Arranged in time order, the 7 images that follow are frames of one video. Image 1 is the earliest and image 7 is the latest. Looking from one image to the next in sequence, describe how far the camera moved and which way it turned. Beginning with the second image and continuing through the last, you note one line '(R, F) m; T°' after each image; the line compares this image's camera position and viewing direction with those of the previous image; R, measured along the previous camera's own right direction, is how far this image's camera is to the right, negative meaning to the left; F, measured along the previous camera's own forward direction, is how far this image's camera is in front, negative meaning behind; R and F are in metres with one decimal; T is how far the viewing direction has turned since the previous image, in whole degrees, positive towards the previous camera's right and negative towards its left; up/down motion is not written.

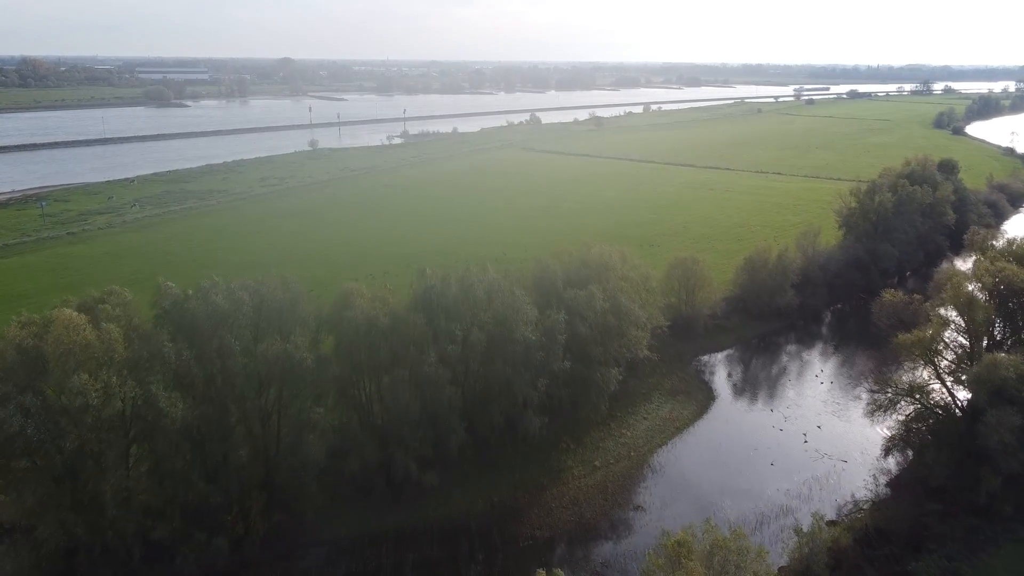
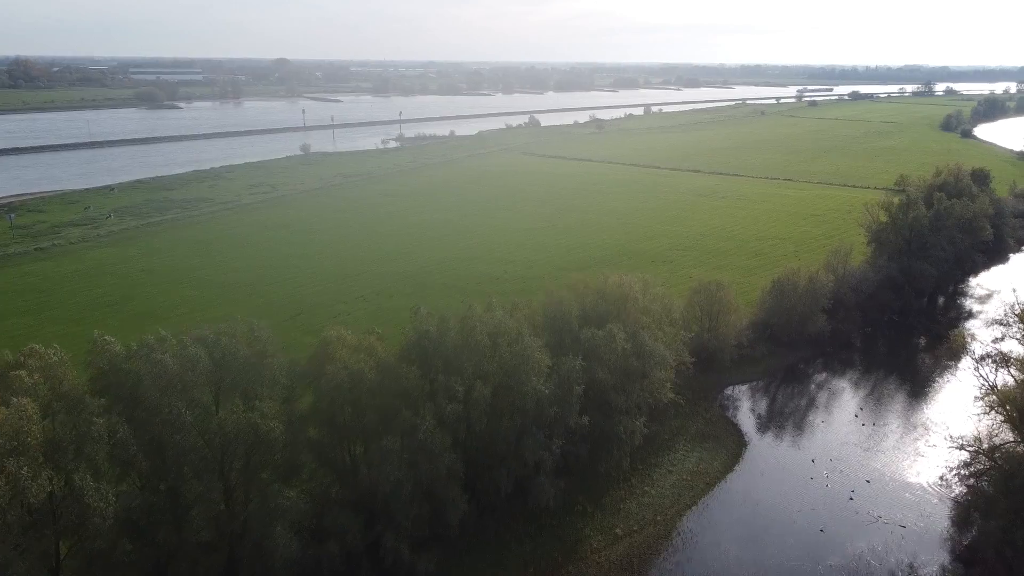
(-0.5, +4.1) m; 0°
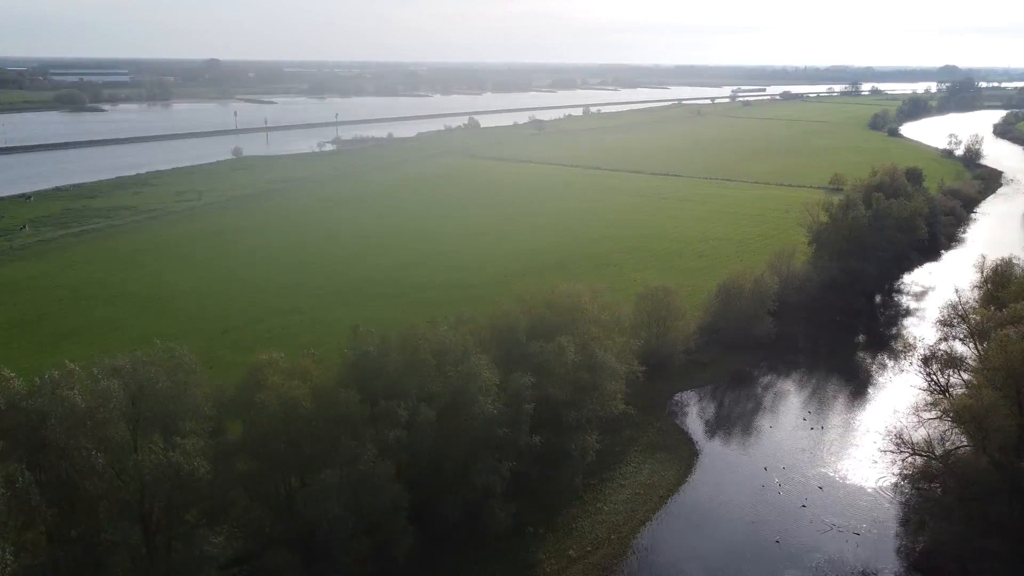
(+0.2, +1.3) m; +5°
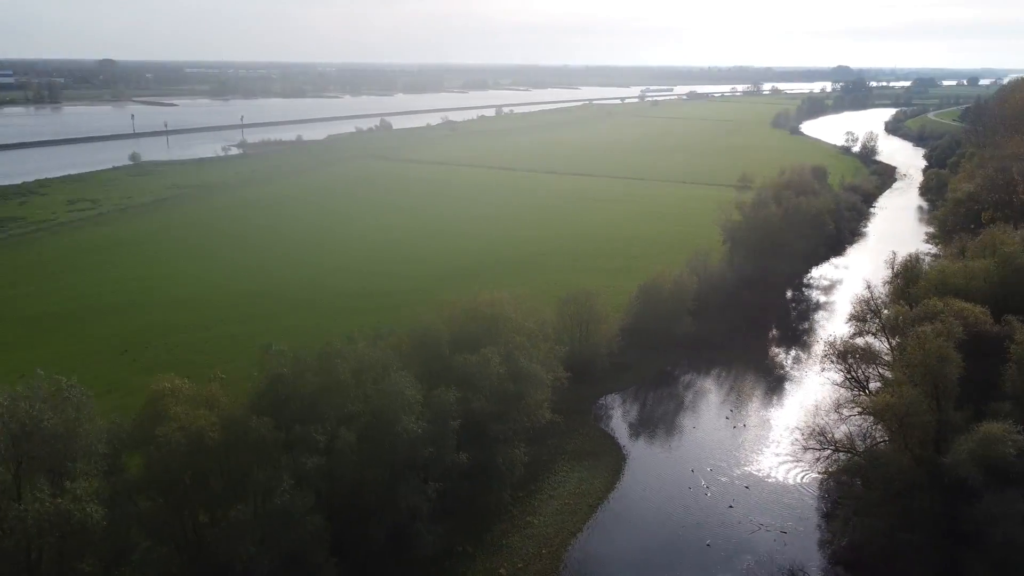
(+0.3, +0.9) m; +7°
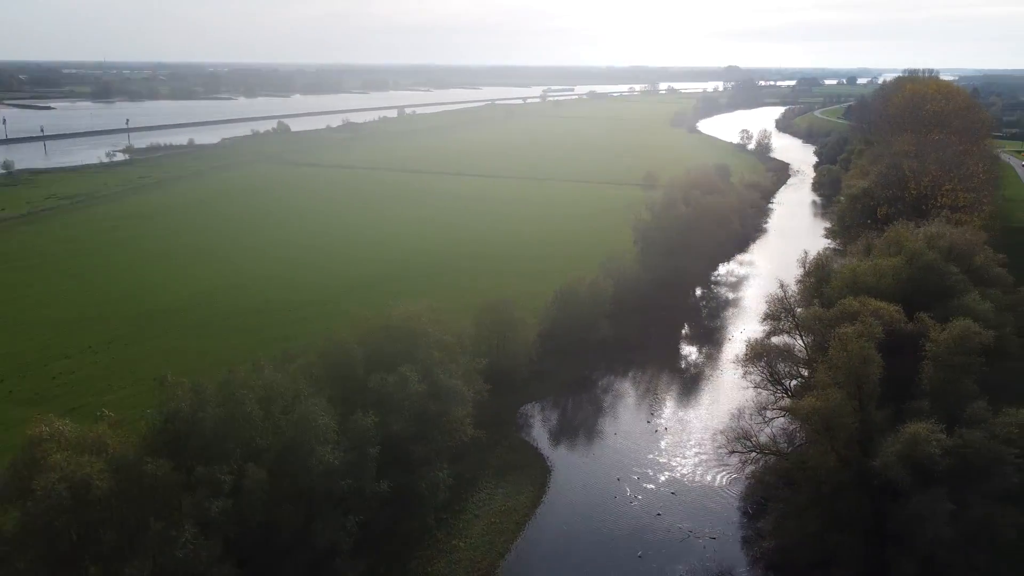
(-0.2, +1.2) m; +8°
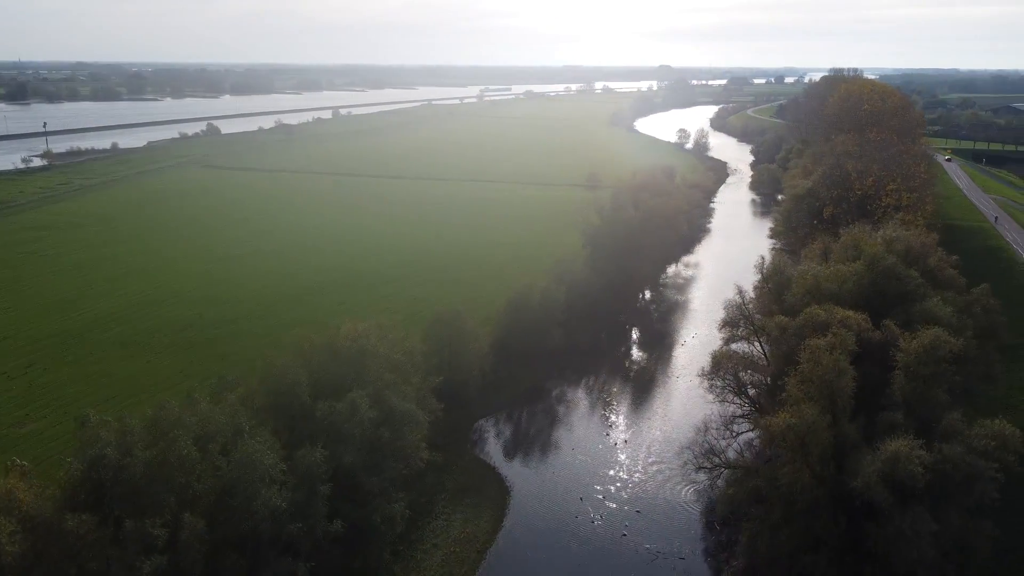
(-0.4, +1.2) m; +5°
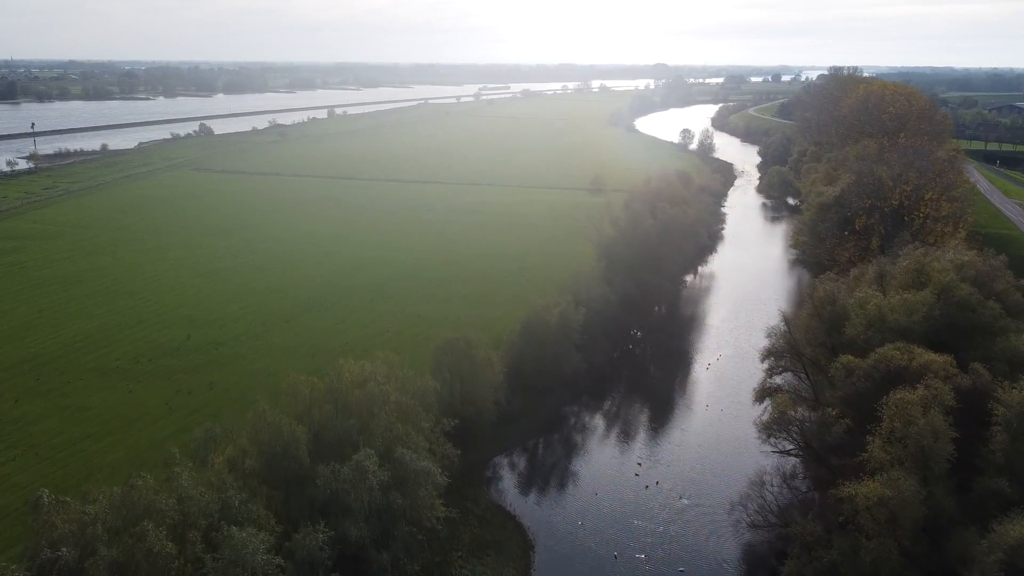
(-0.9, +2.4) m; 0°
